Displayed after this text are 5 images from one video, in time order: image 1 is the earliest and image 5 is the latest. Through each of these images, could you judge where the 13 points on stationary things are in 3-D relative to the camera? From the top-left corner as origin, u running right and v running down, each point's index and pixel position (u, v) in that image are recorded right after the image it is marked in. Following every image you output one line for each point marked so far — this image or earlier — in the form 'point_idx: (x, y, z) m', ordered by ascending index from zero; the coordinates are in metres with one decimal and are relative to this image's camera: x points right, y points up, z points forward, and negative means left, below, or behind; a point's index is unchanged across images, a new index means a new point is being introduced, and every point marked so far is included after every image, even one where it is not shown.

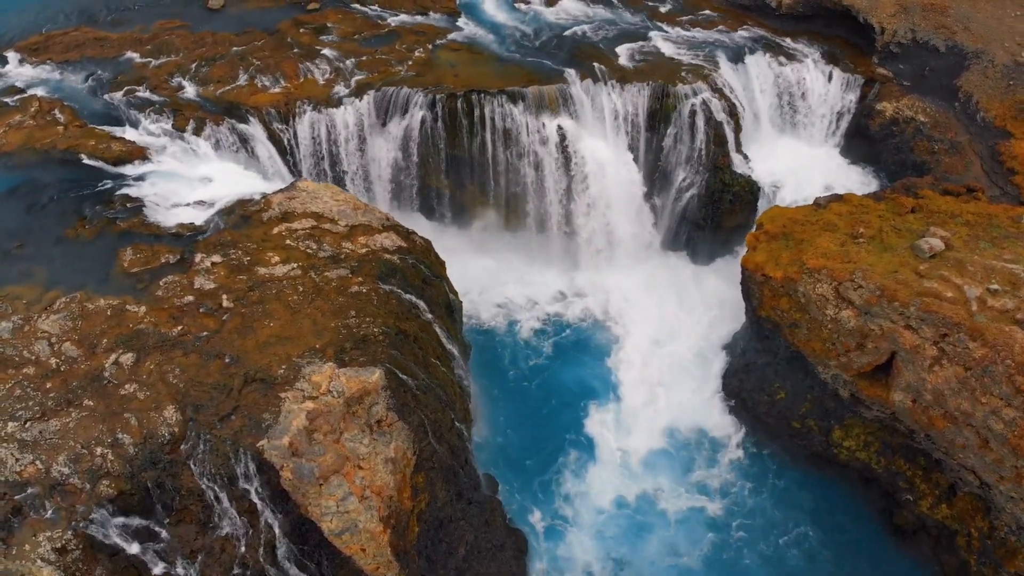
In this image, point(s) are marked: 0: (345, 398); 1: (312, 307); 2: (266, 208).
0: (-3.4, -2.2, +14.2) m
1: (-4.6, -0.4, +16.1) m
2: (-6.5, +2.1, +18.4) m
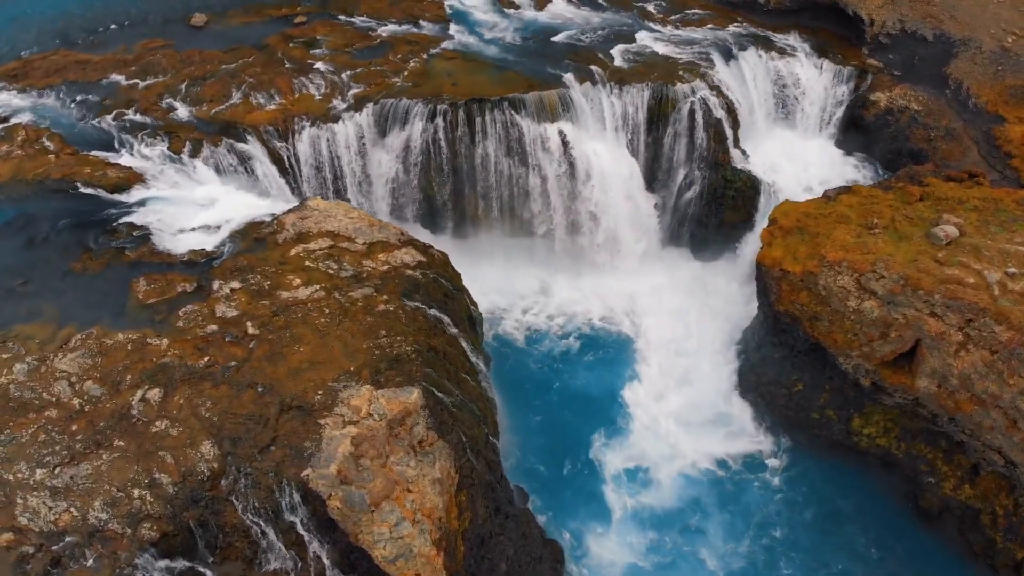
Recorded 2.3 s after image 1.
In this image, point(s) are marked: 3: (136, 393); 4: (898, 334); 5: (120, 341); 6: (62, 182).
0: (-2.5, -2.7, +13.9) m
1: (-3.9, -0.9, +15.7) m
2: (-6.0, +1.5, +18.0) m
3: (-7.8, -2.2, +14.4) m
4: (+9.4, -1.1, +16.9) m
5: (-8.7, -1.2, +15.4) m
6: (-12.8, +3.0, +19.7) m
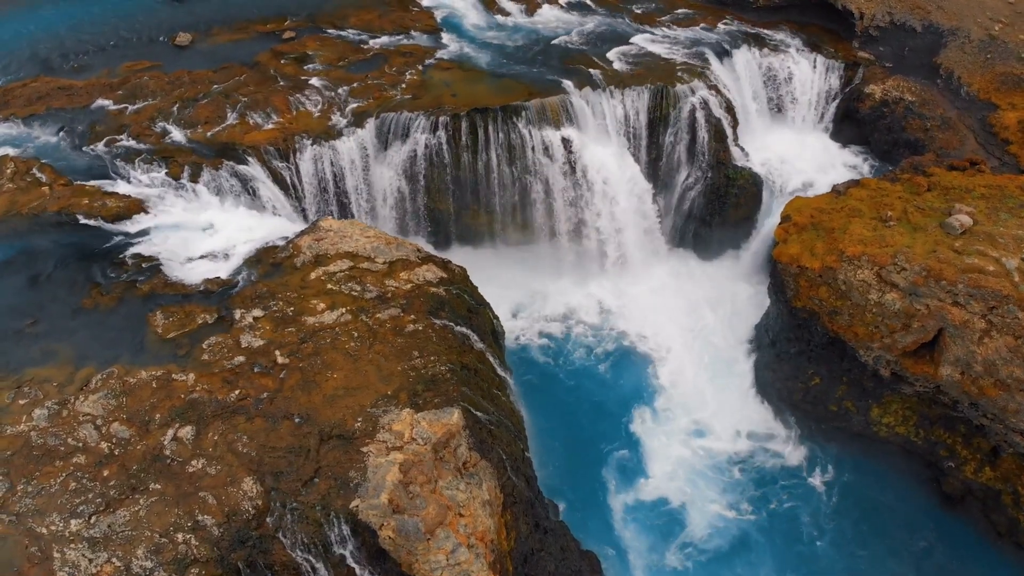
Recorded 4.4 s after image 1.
0: (-1.6, -3.1, +13.6) m
1: (-3.1, -1.4, +15.3) m
2: (-5.5, +0.9, +17.5) m
3: (-6.9, -2.9, +13.9) m
4: (+10.1, -0.9, +17.1) m
5: (-7.9, -2.0, +14.8) m
6: (-12.4, +2.0, +19.0) m
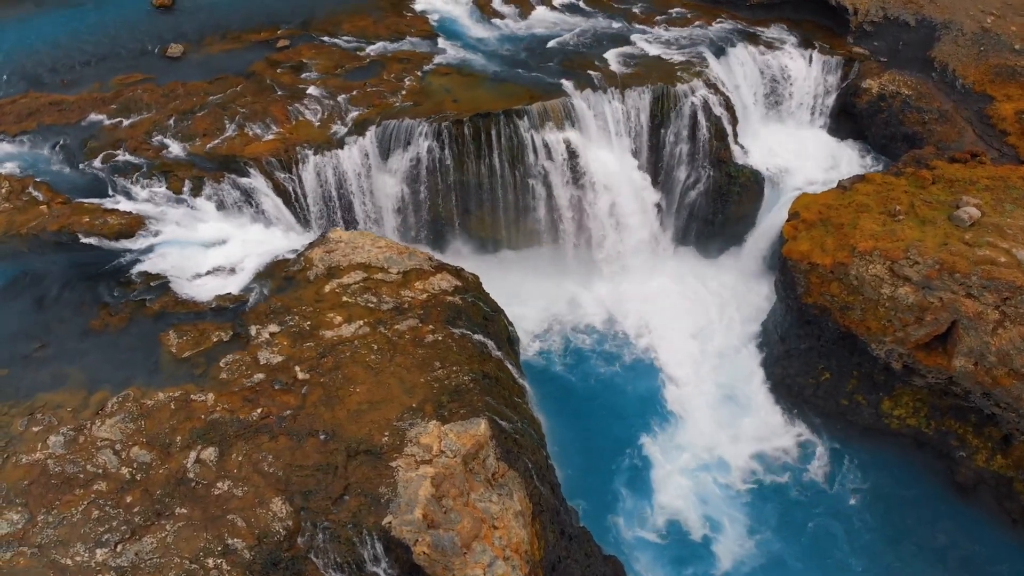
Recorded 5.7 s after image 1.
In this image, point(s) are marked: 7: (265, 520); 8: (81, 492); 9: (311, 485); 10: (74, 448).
0: (-1.0, -3.3, +13.4) m
1: (-2.6, -1.7, +15.1) m
2: (-5.1, +0.6, +17.3) m
3: (-6.3, -3.3, +13.6) m
4: (+10.5, -0.7, +17.2) m
5: (-7.4, -2.4, +14.5) m
6: (-12.1, +1.4, +18.5) m
7: (-4.6, -4.3, +12.7) m
8: (-8.1, -3.8, +13.0) m
9: (-3.8, -3.7, +13.1) m
10: (-8.7, -3.2, +13.7) m
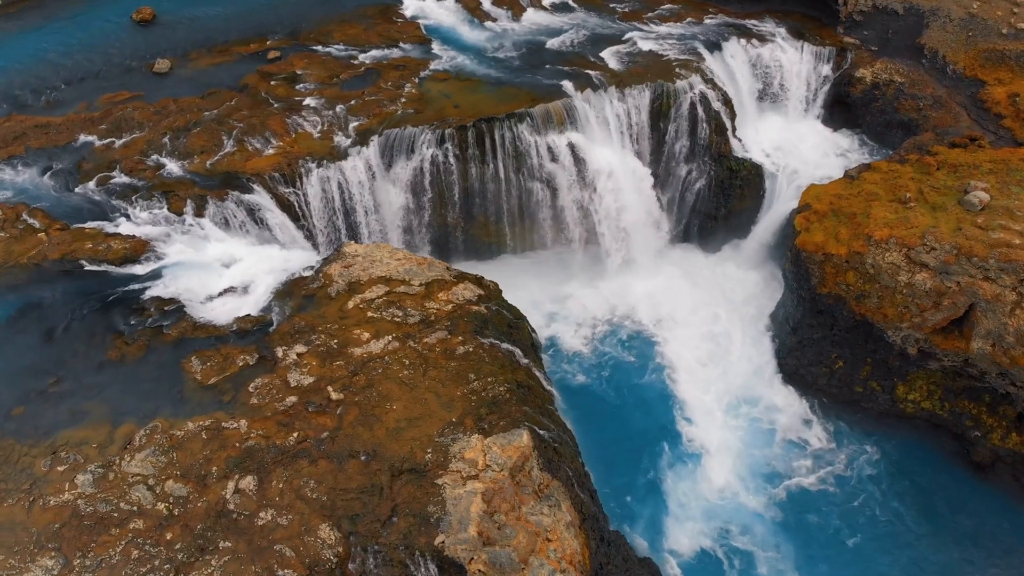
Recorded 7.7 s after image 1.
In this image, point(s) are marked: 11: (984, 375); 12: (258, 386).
0: (-0.1, -3.5, +13.2) m
1: (-1.9, -2.0, +14.8) m
2: (-4.5, +0.2, +16.9) m
3: (-5.4, -3.7, +13.1) m
4: (+11.2, -0.3, +17.5) m
5: (-6.5, -2.9, +14.0) m
6: (-11.6, +0.7, +17.8) m
7: (-3.5, -4.6, +12.3) m
8: (-7.2, -4.4, +12.5) m
9: (-2.9, -4.1, +12.8) m
10: (-7.8, -3.8, +13.2) m
11: (+12.3, -2.3, +17.6) m
12: (-5.5, -2.1, +14.8) m
